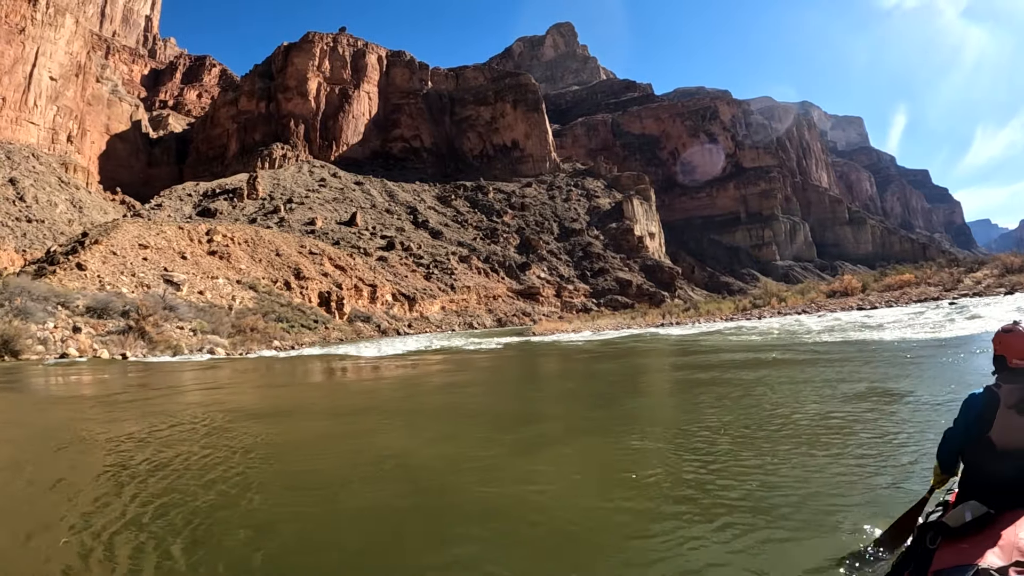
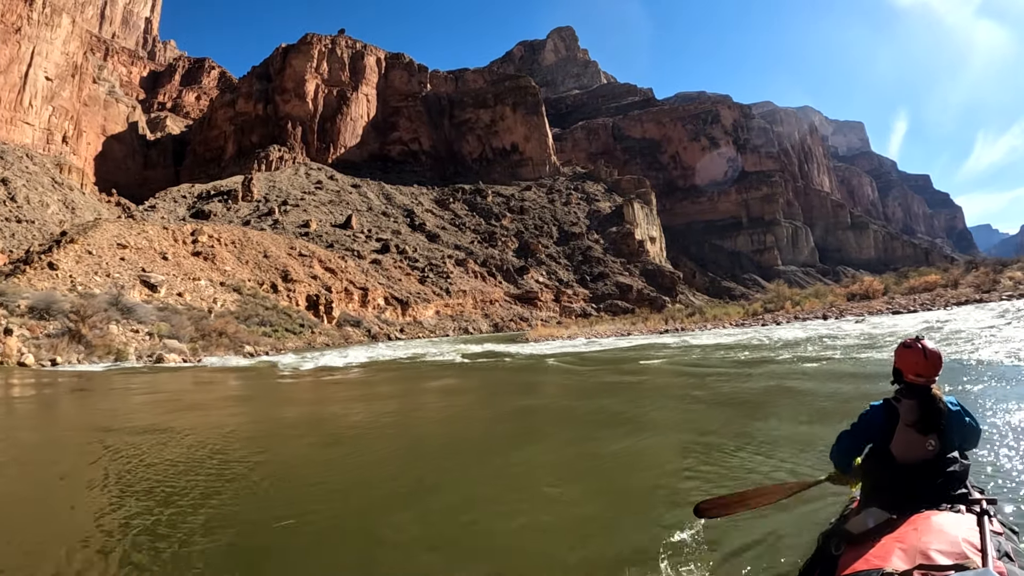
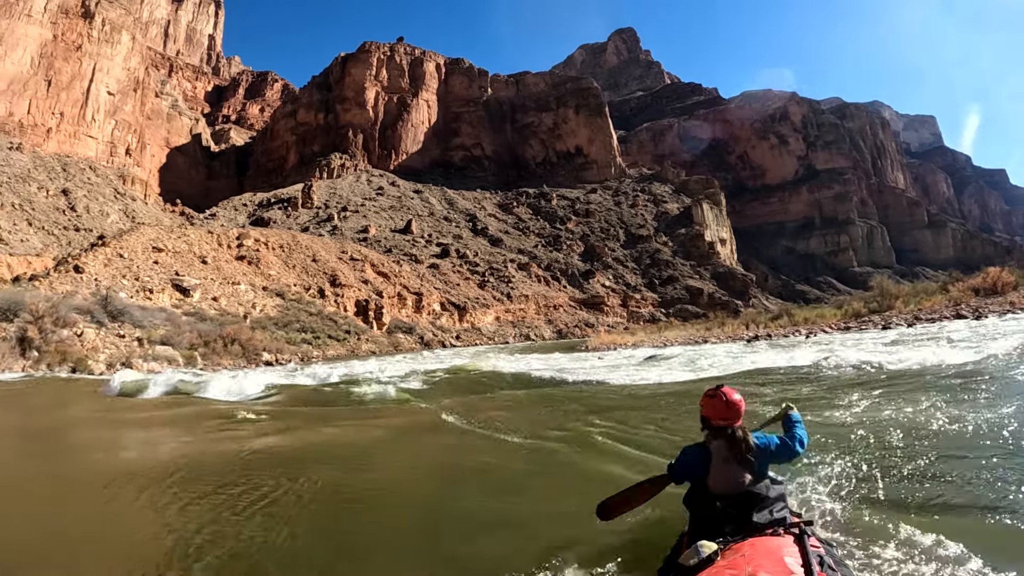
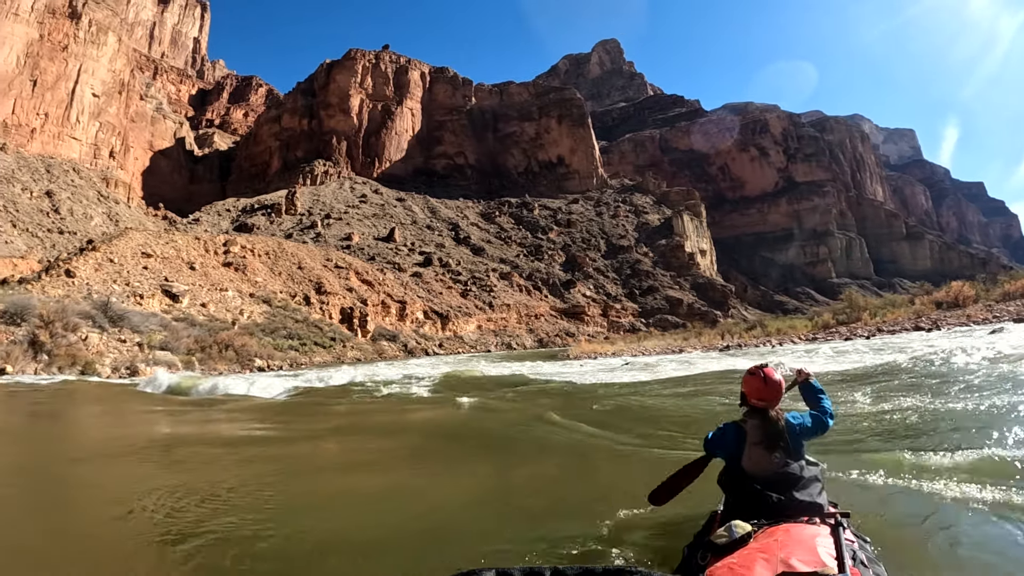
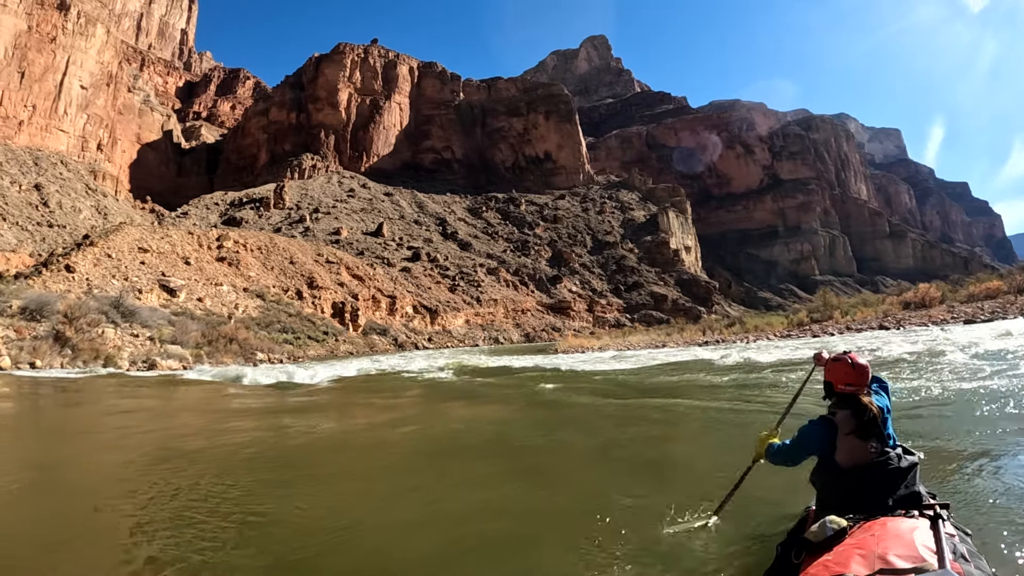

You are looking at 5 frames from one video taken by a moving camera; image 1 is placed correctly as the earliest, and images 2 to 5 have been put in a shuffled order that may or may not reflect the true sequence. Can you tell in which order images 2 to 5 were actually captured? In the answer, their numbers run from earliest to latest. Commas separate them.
2, 5, 4, 3
